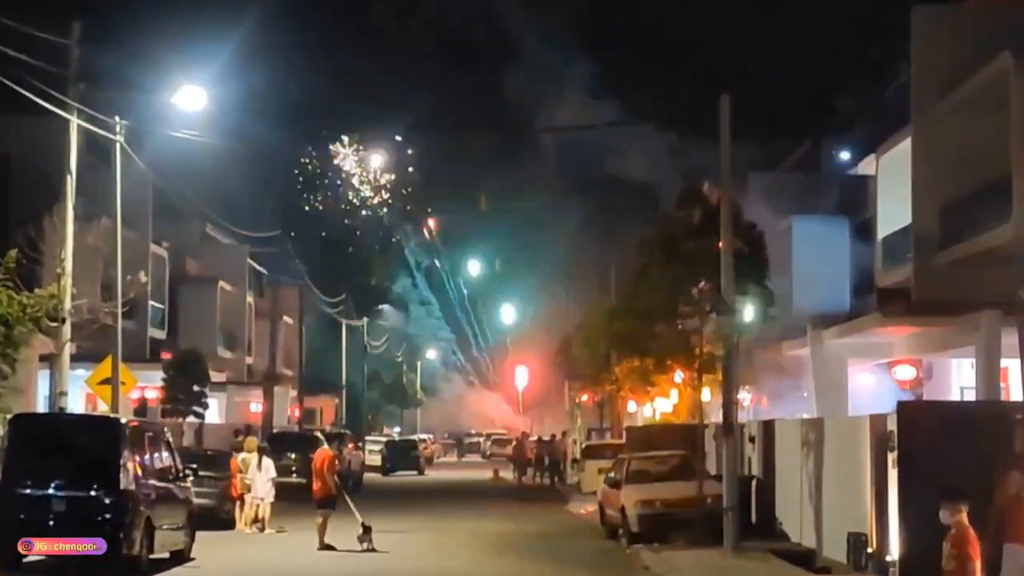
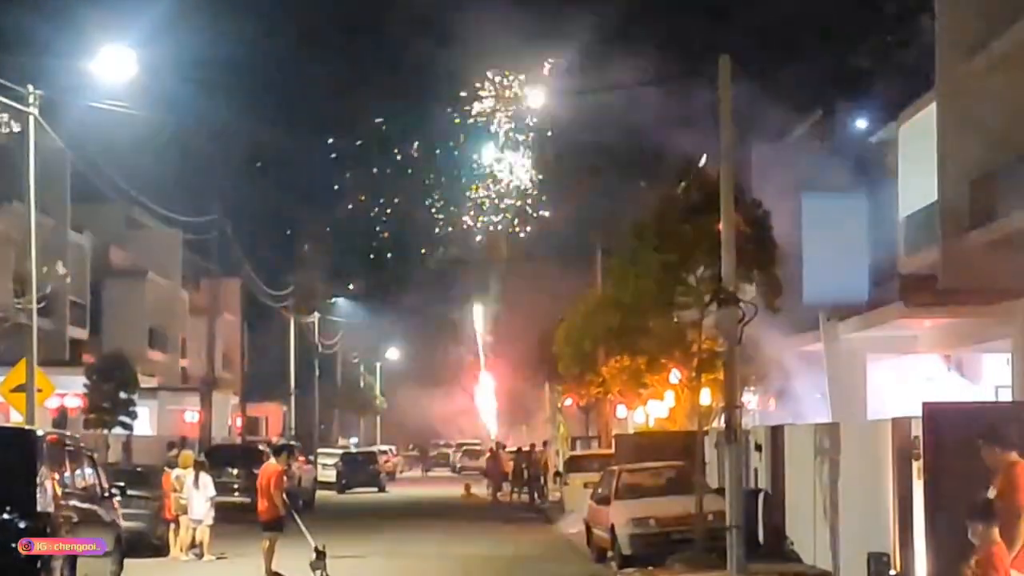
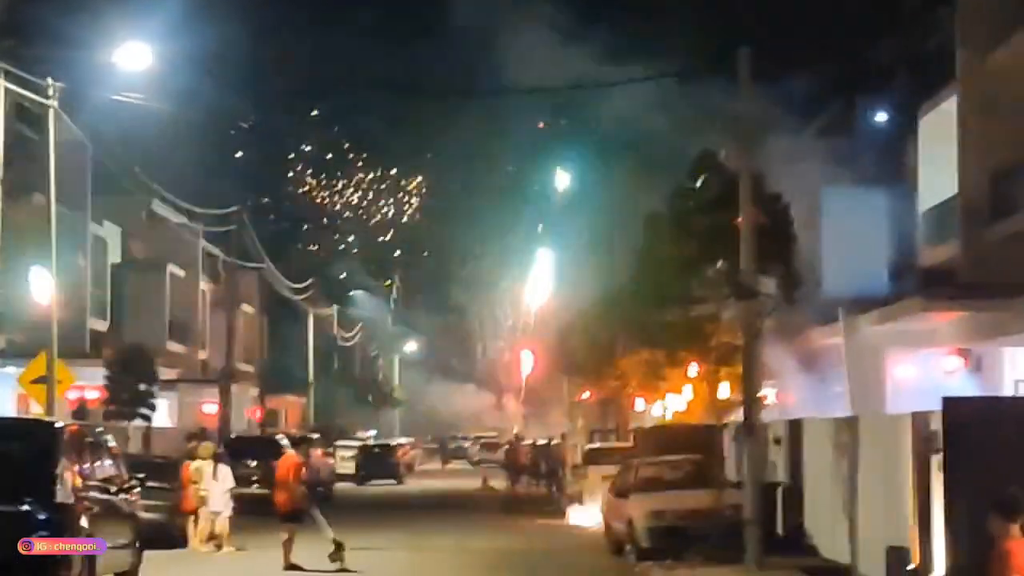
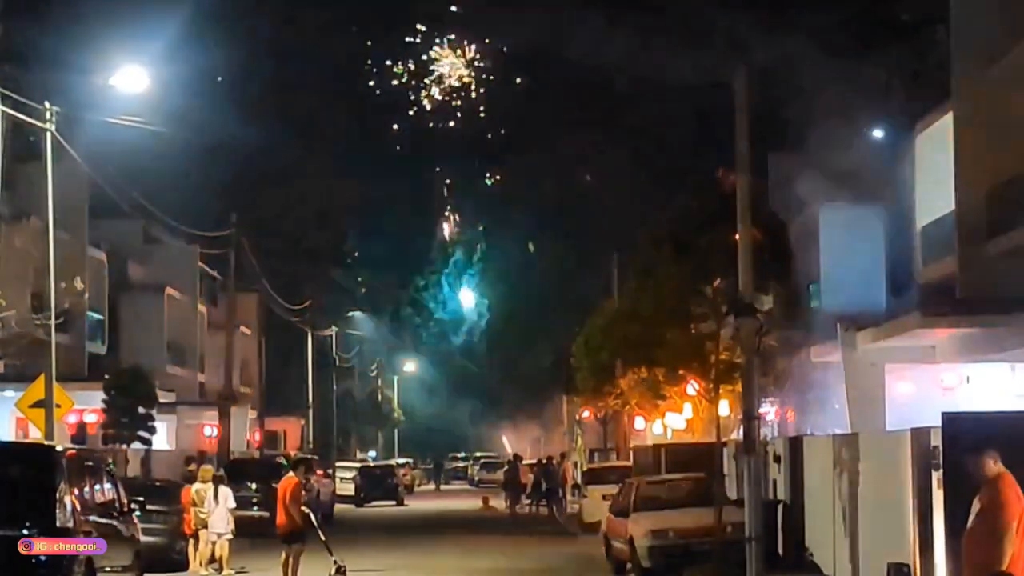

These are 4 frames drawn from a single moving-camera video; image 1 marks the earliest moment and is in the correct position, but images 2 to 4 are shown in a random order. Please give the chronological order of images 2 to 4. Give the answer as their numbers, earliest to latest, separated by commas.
3, 2, 4
